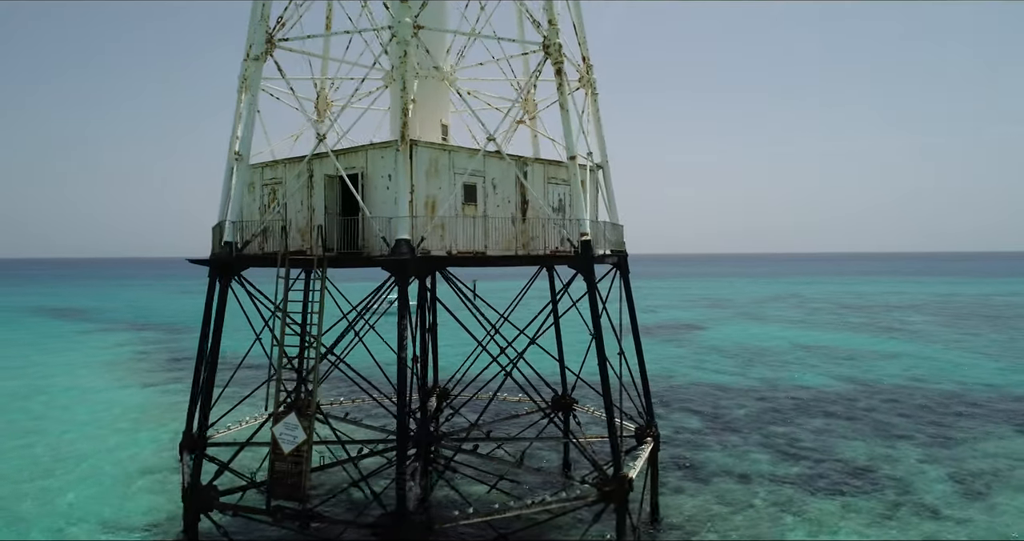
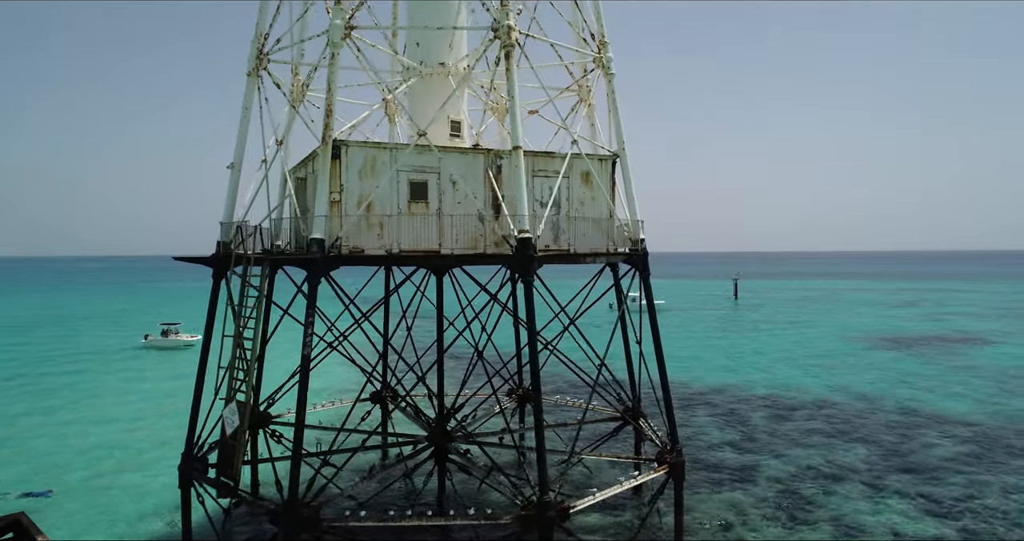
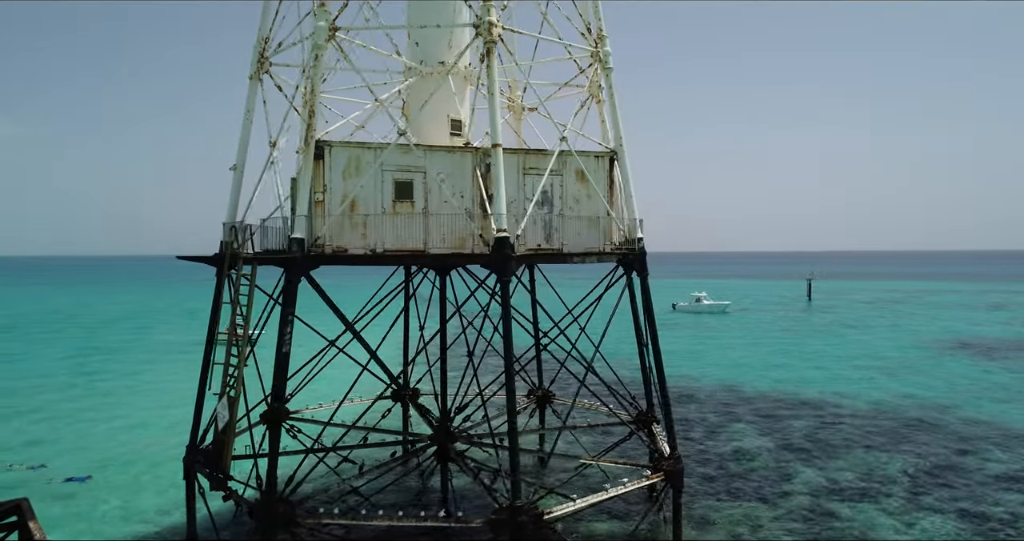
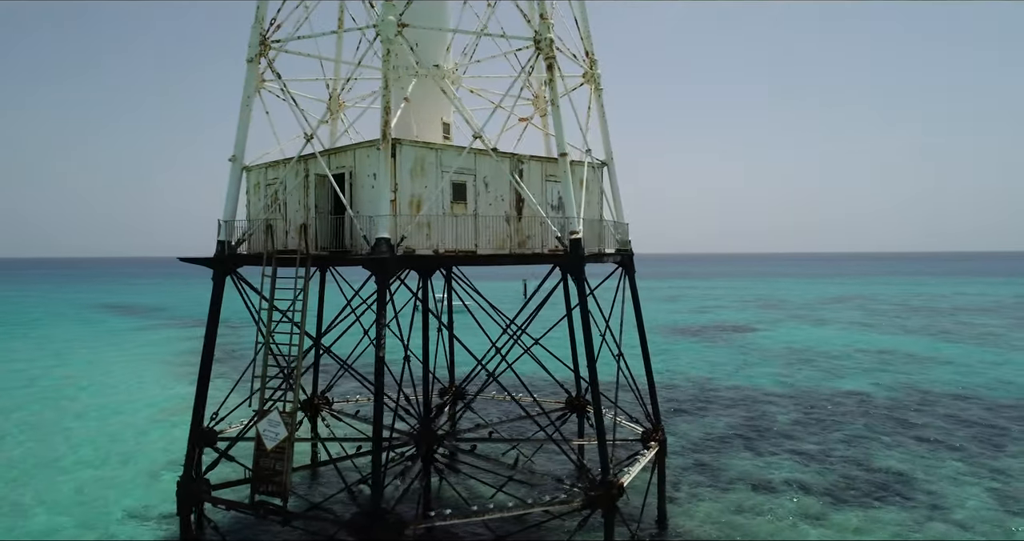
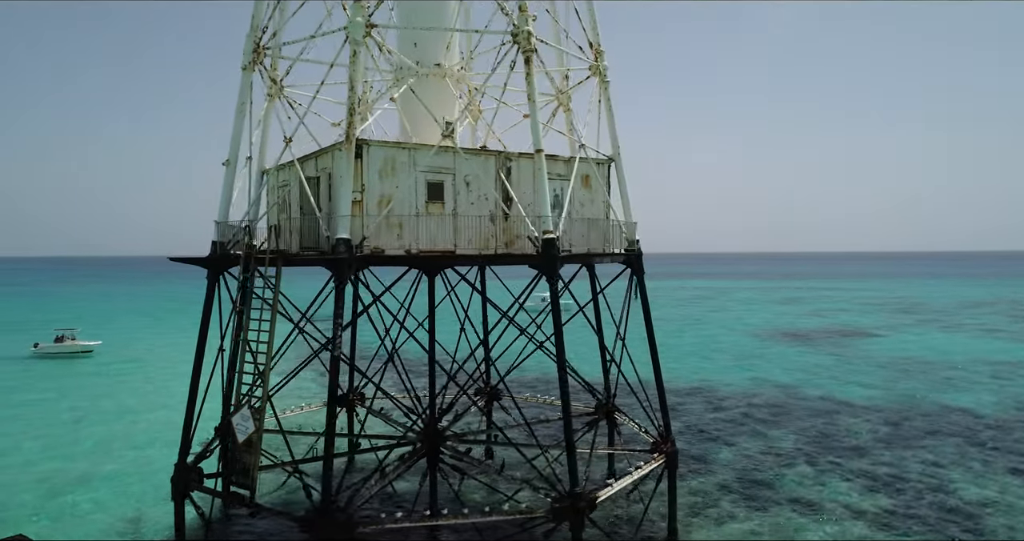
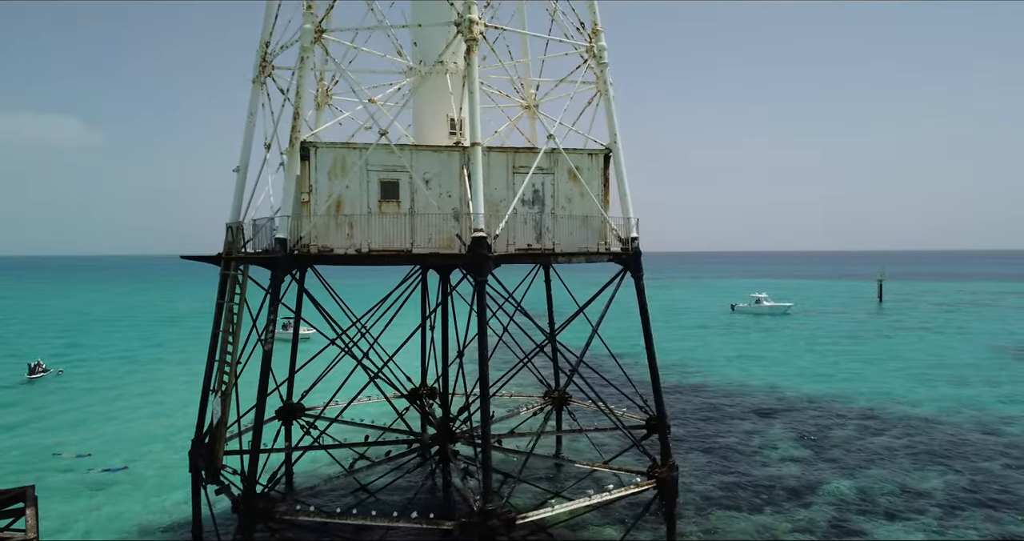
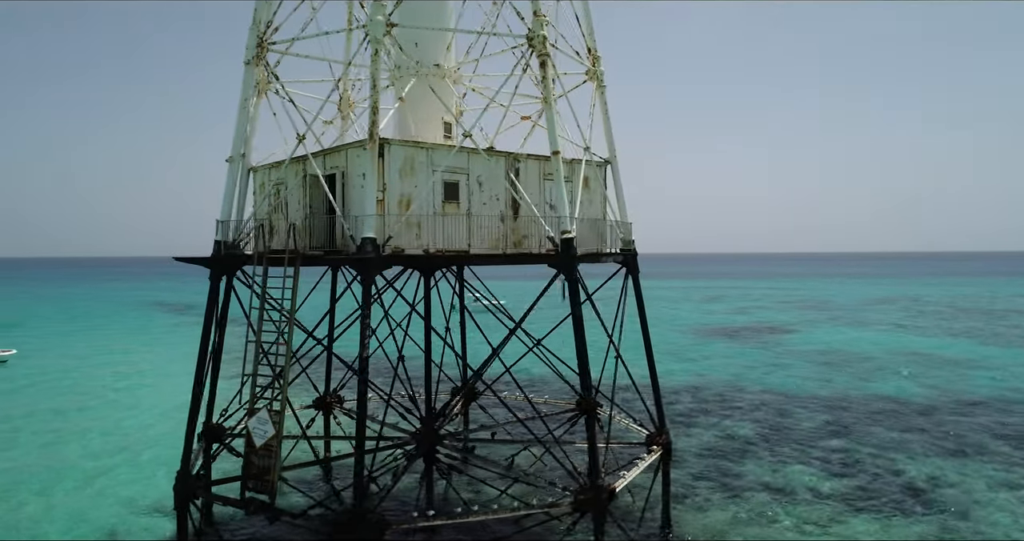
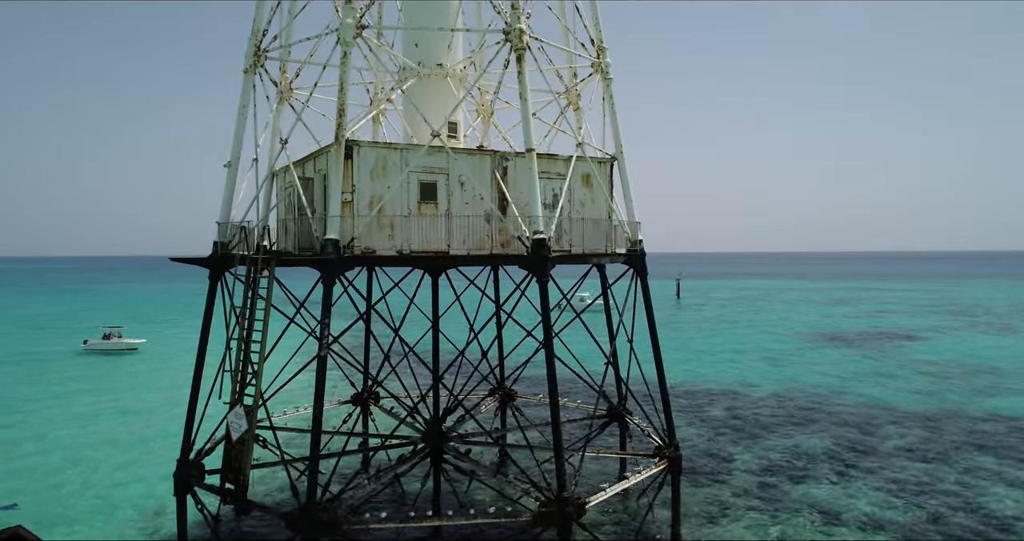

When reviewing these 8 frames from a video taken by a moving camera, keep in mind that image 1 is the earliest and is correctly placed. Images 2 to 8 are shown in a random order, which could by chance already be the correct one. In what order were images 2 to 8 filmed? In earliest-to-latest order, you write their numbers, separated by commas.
4, 7, 5, 8, 2, 3, 6
